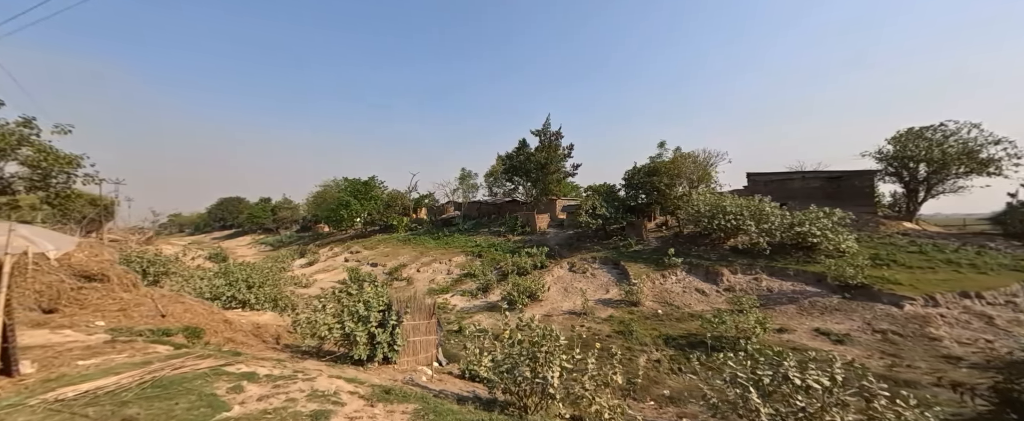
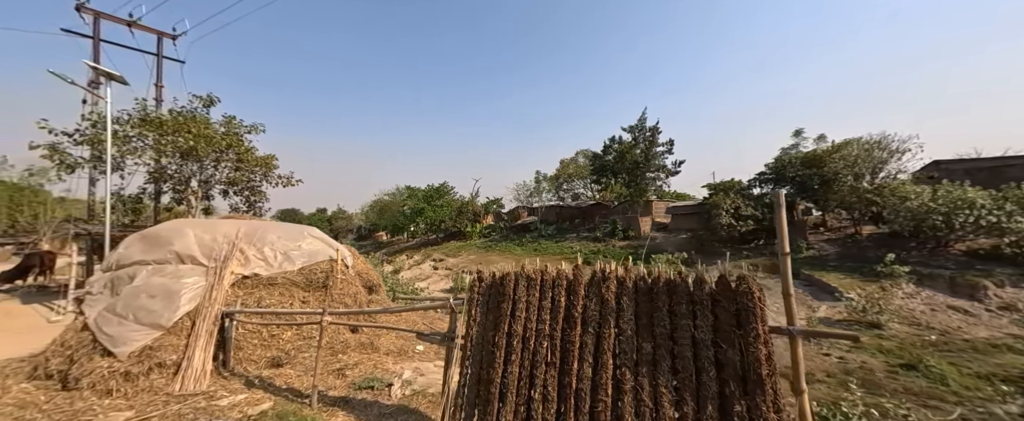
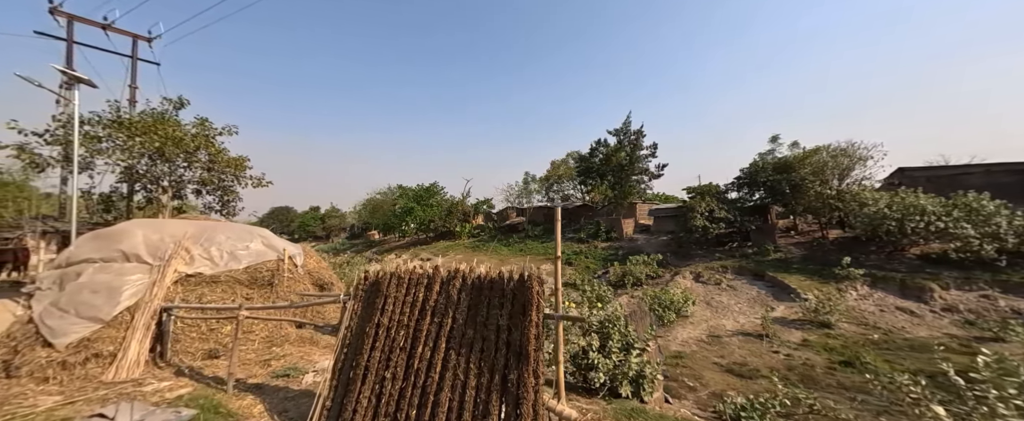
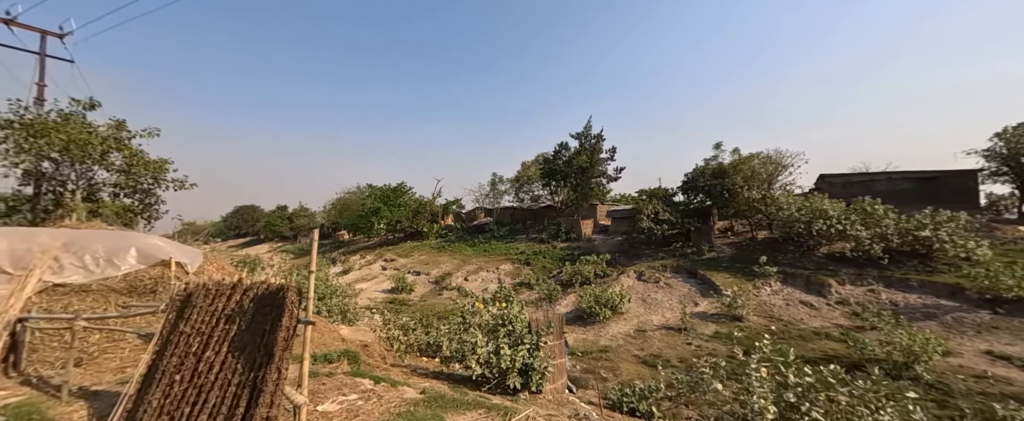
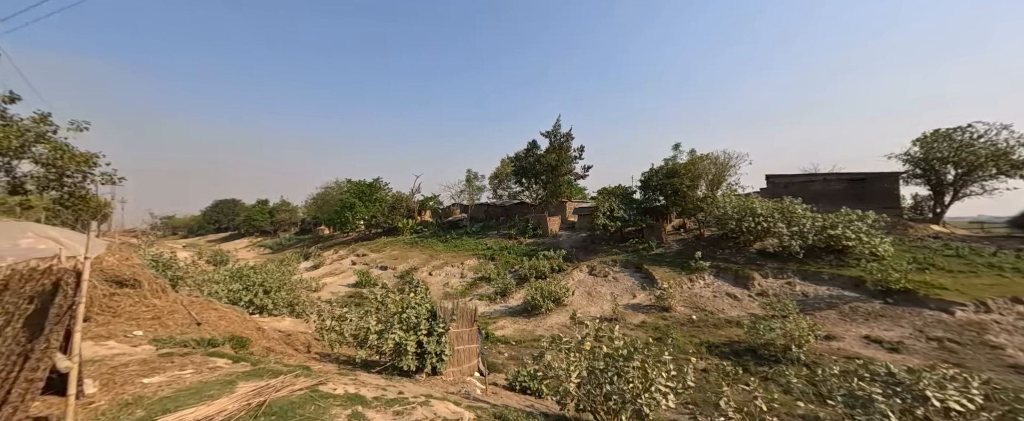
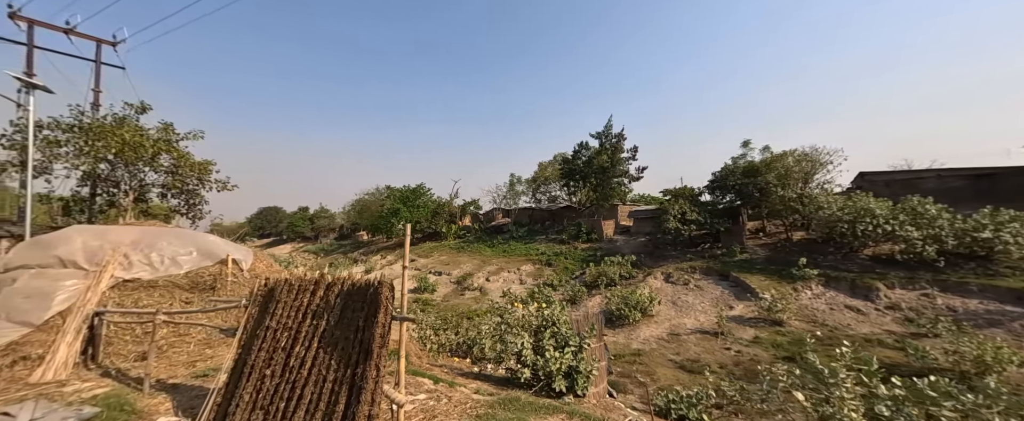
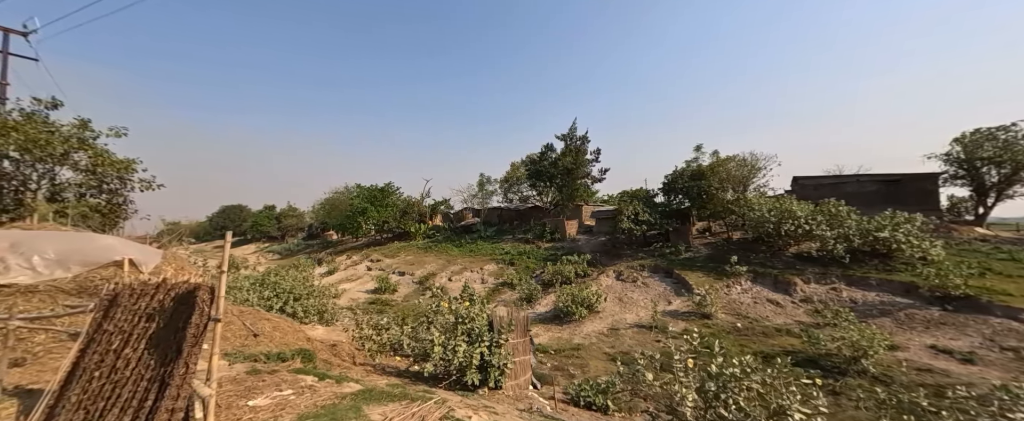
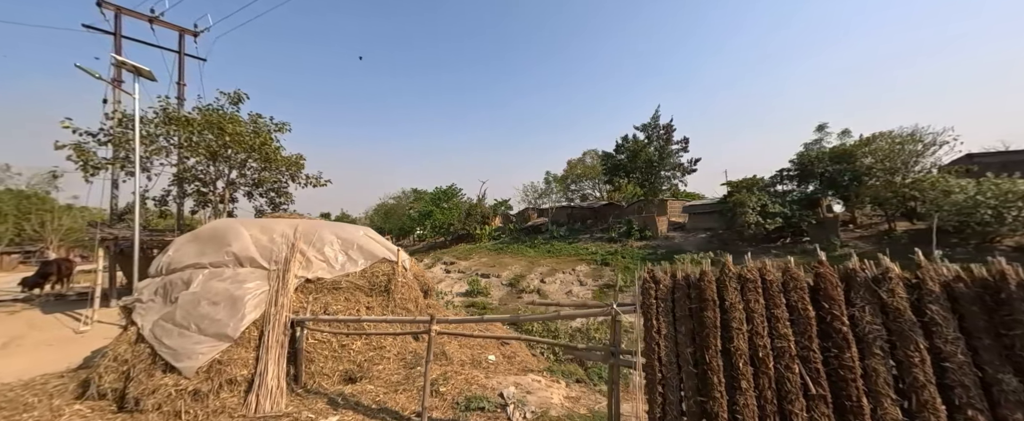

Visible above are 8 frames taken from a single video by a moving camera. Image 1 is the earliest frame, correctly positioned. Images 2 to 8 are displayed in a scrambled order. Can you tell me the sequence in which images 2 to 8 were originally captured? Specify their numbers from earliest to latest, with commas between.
5, 7, 4, 6, 3, 2, 8
